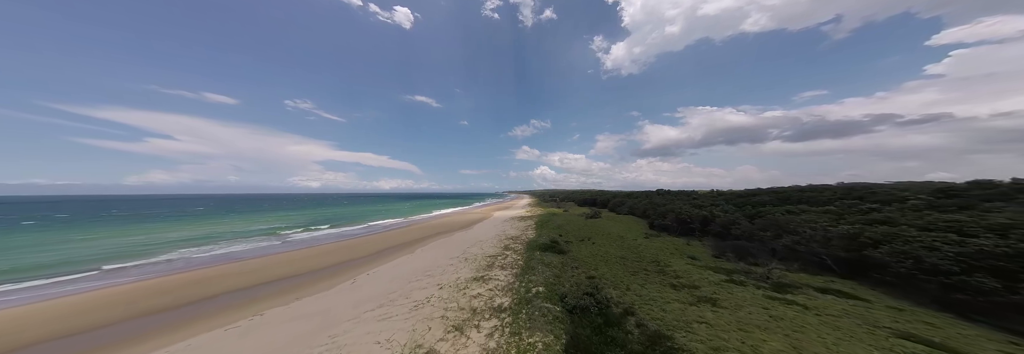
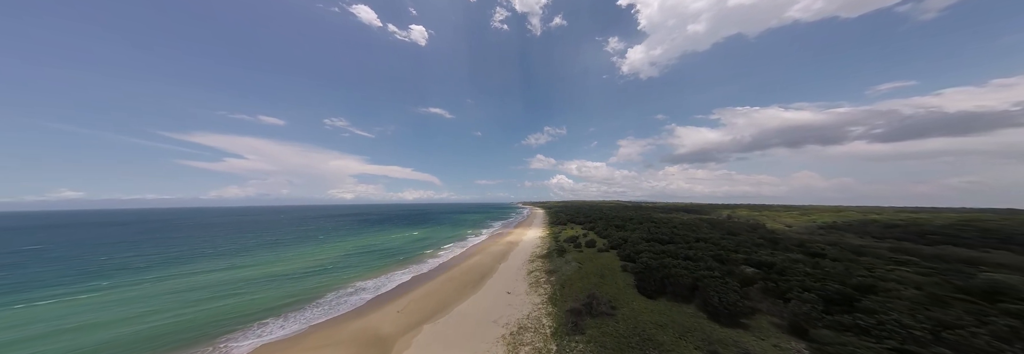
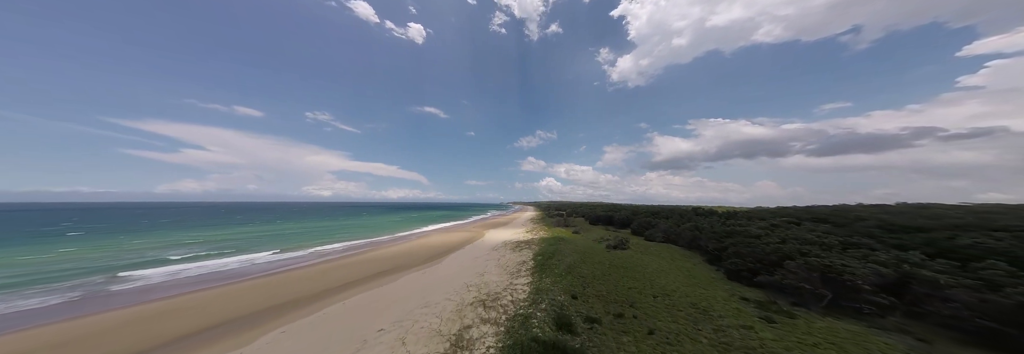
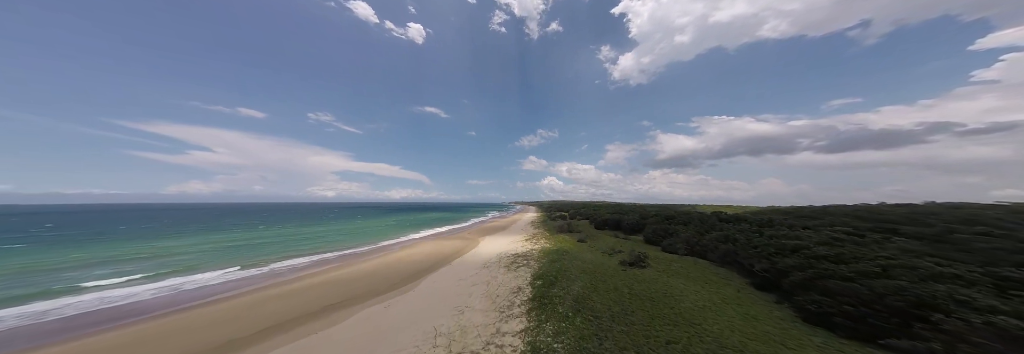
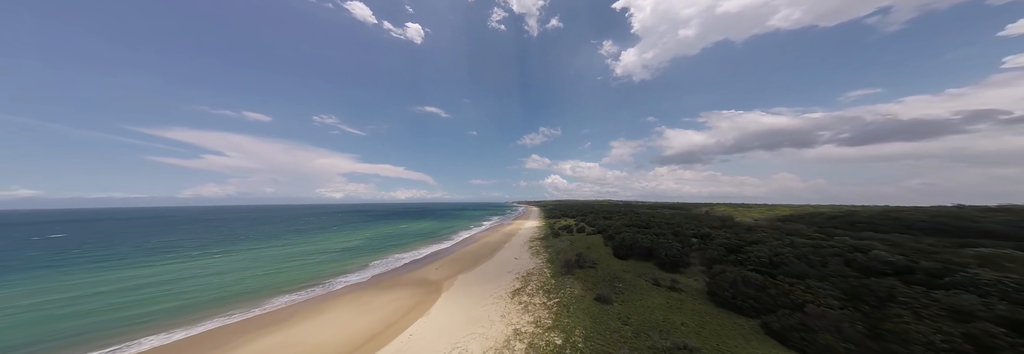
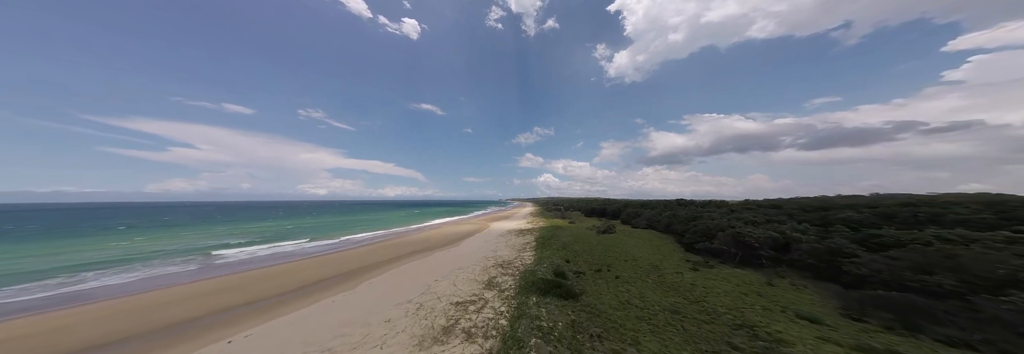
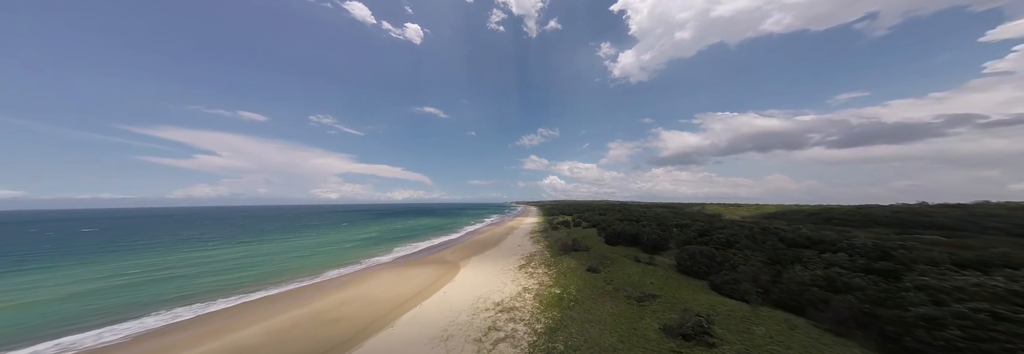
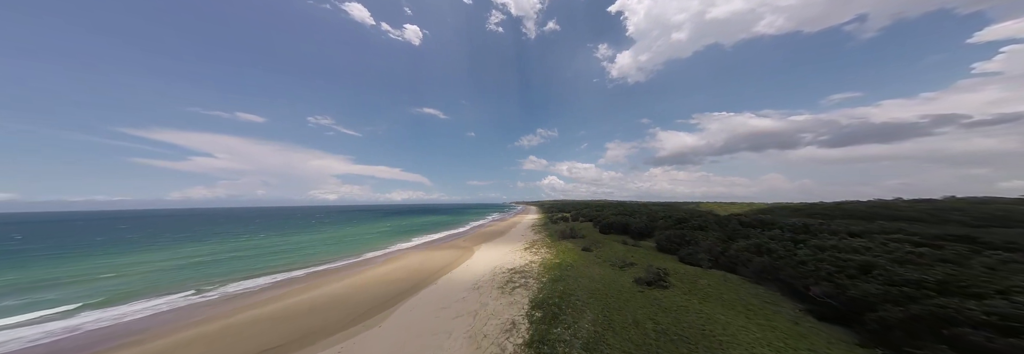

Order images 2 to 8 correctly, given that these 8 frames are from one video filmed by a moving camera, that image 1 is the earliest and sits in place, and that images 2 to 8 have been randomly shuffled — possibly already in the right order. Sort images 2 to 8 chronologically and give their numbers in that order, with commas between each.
6, 3, 4, 8, 7, 5, 2
